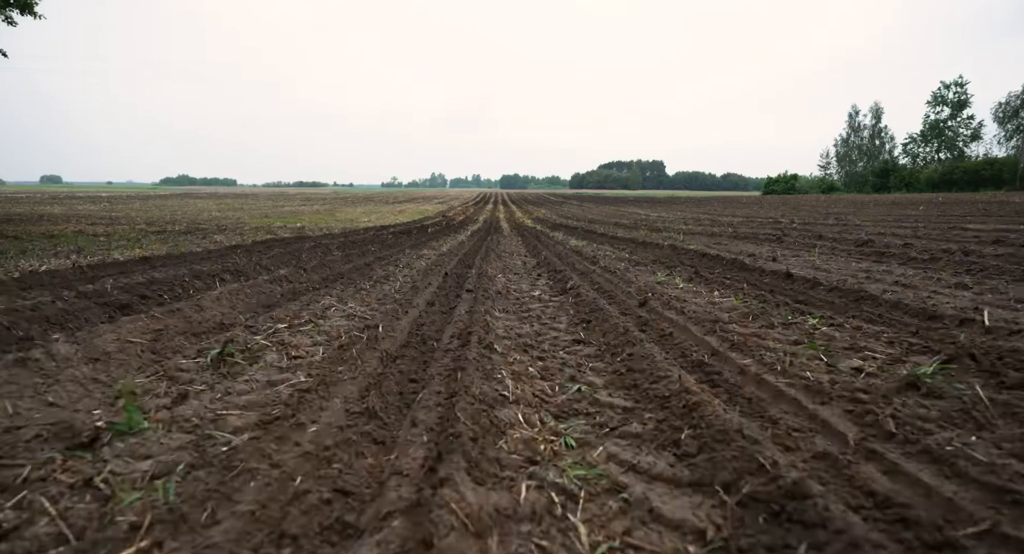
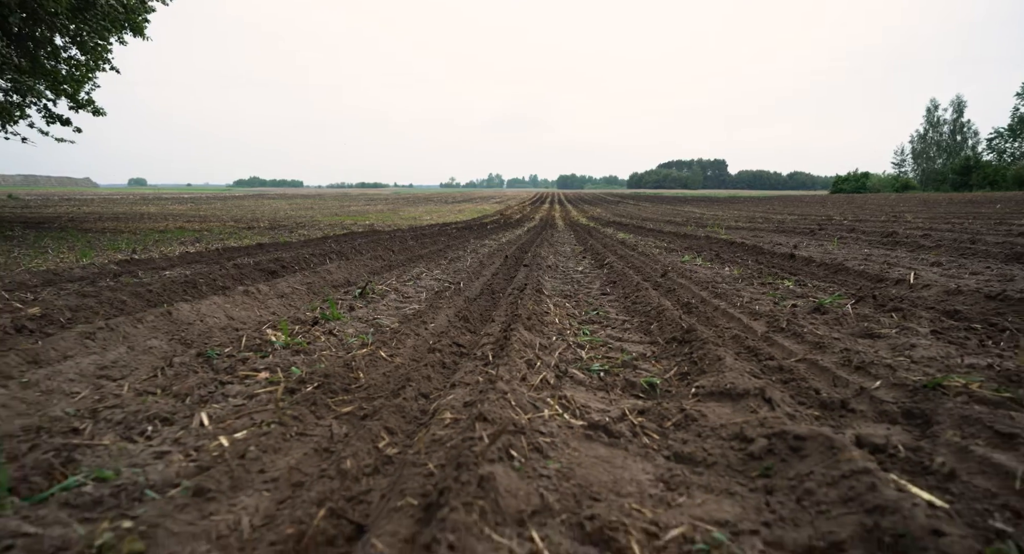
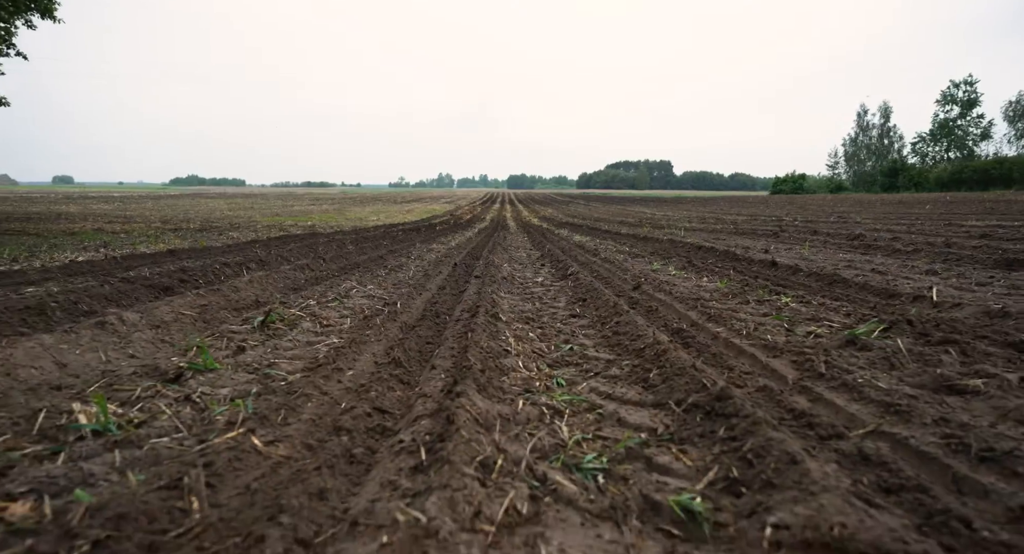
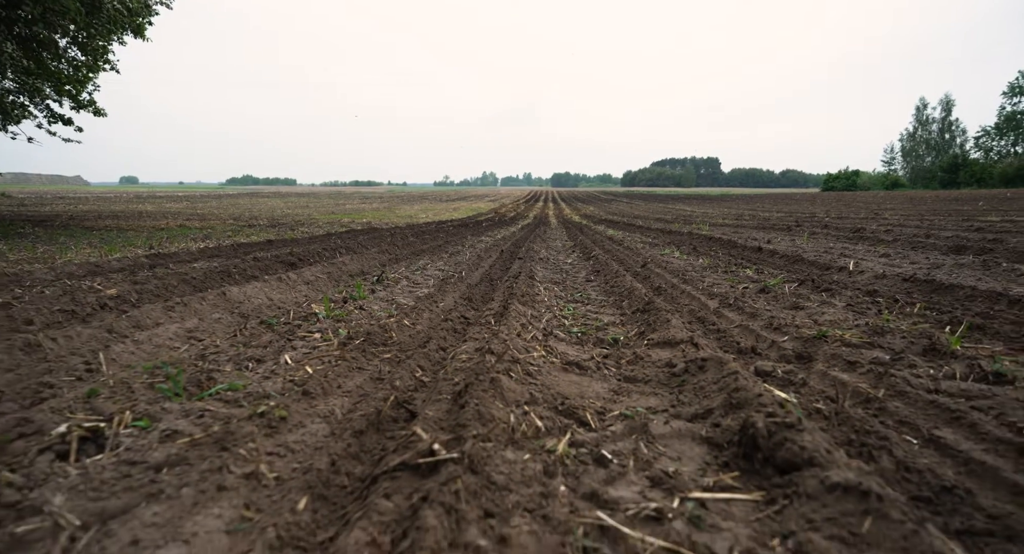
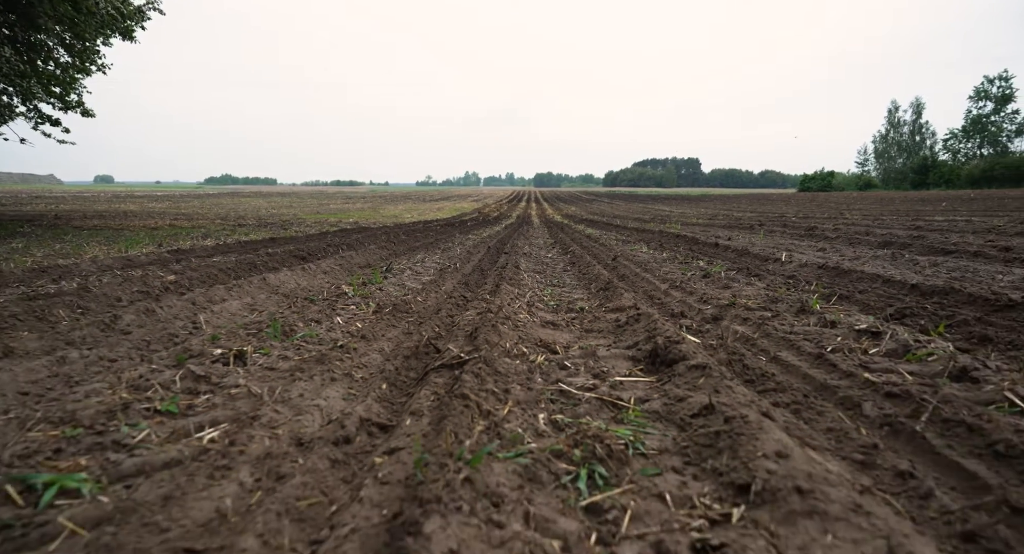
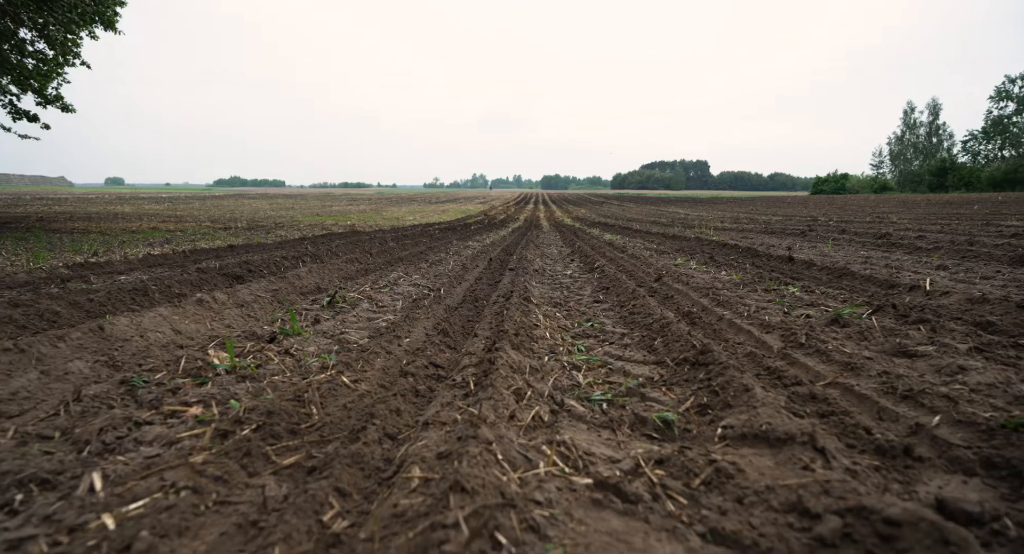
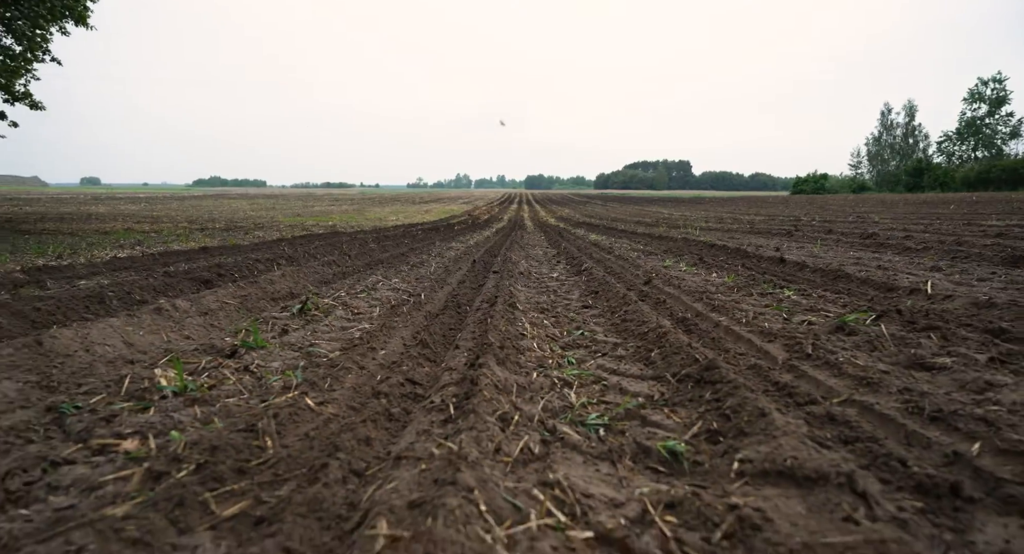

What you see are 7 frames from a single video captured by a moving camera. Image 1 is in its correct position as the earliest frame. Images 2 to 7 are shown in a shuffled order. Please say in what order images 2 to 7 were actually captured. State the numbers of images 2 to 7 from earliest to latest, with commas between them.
3, 7, 6, 2, 4, 5
